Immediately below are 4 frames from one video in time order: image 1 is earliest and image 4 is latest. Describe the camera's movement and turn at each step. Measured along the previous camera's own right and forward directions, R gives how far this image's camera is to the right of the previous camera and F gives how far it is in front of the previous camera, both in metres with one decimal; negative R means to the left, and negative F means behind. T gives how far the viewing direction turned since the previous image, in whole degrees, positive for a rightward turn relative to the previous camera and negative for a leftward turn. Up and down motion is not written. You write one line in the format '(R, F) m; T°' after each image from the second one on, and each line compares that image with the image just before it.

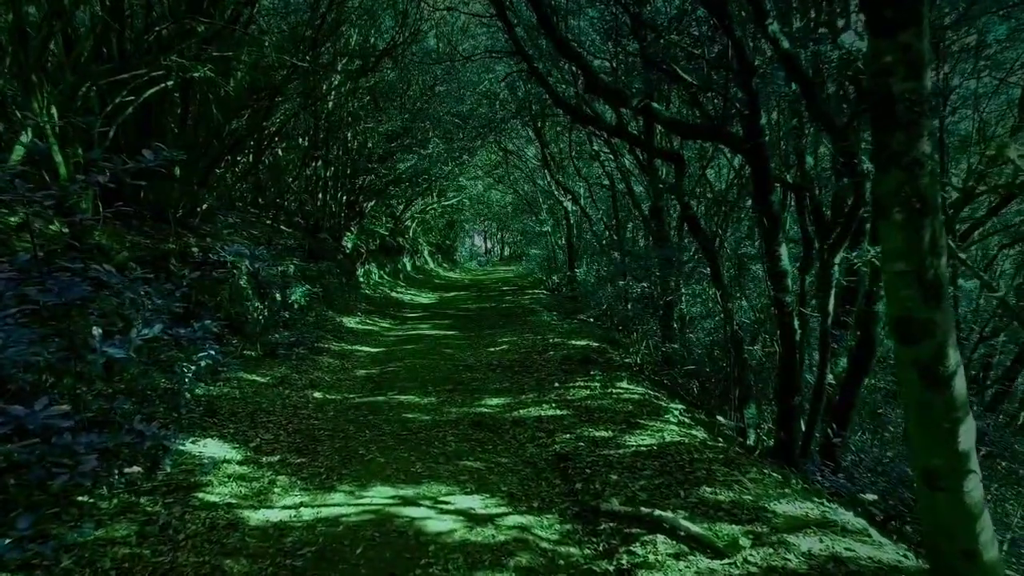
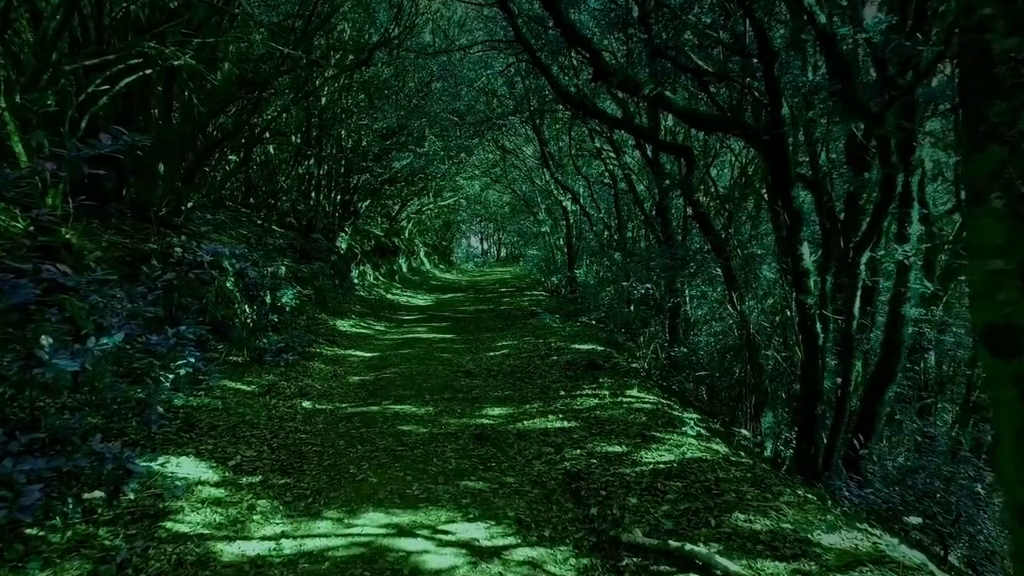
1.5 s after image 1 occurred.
(-0.1, +0.6) m; 0°
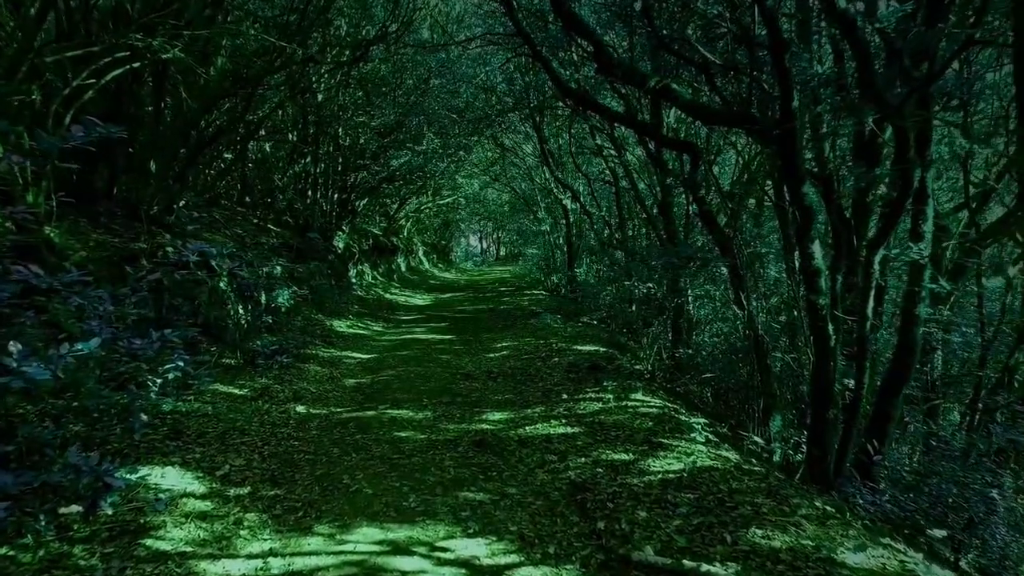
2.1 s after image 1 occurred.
(0.0, +0.3) m; 0°
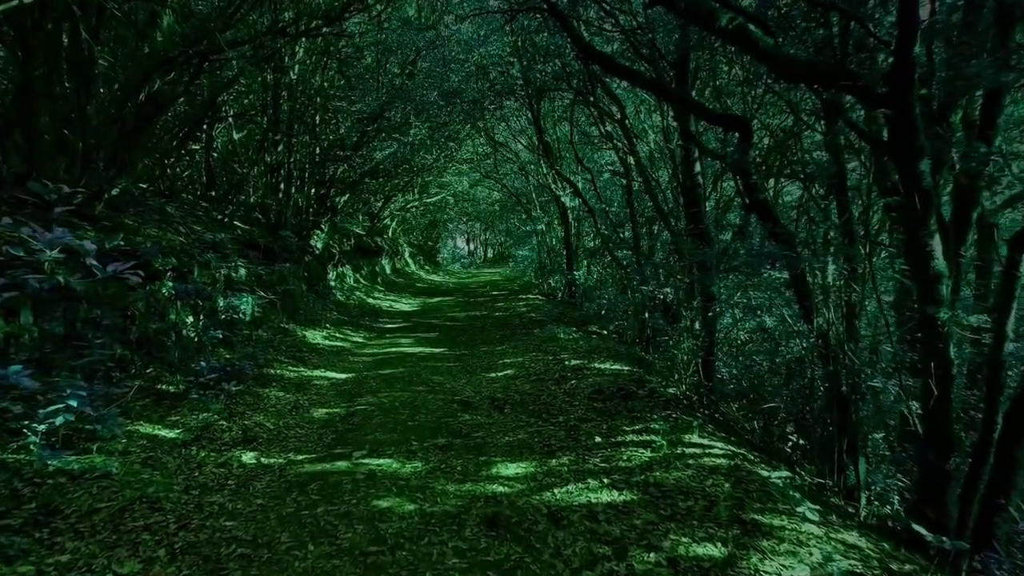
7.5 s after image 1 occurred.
(-0.4, +2.0) m; +1°
